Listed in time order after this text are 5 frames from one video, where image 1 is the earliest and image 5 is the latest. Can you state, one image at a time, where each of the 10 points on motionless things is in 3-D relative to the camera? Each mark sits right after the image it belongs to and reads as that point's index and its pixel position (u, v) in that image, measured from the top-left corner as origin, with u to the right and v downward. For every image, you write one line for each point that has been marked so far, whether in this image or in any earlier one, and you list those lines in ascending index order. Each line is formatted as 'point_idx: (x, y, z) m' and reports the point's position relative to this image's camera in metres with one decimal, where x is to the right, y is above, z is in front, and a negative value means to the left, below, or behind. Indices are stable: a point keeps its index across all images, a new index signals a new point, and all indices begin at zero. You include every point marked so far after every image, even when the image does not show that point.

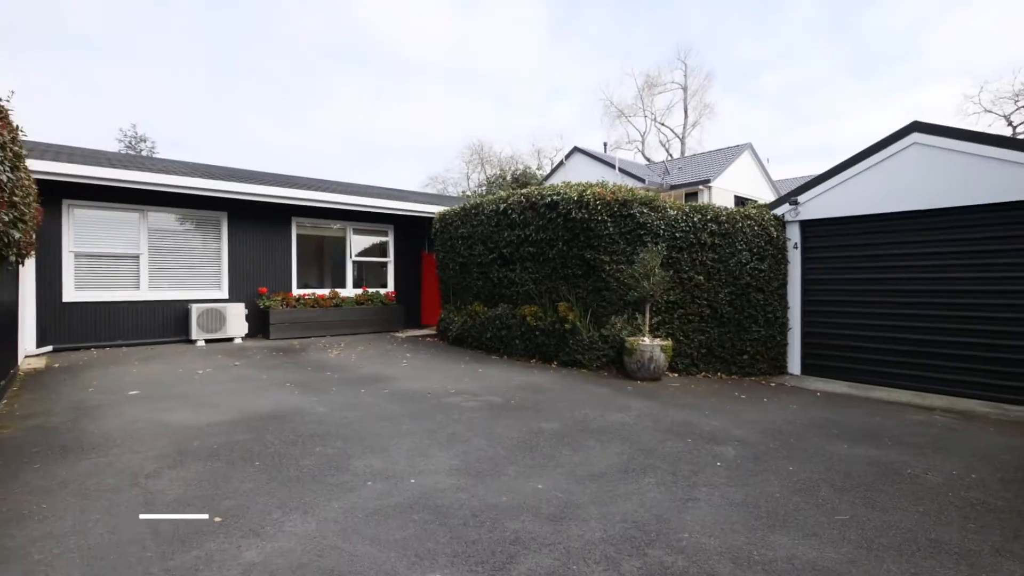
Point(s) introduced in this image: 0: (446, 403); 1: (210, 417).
0: (-0.7, -1.2, +5.2) m
1: (-2.8, -1.2, +4.4) m
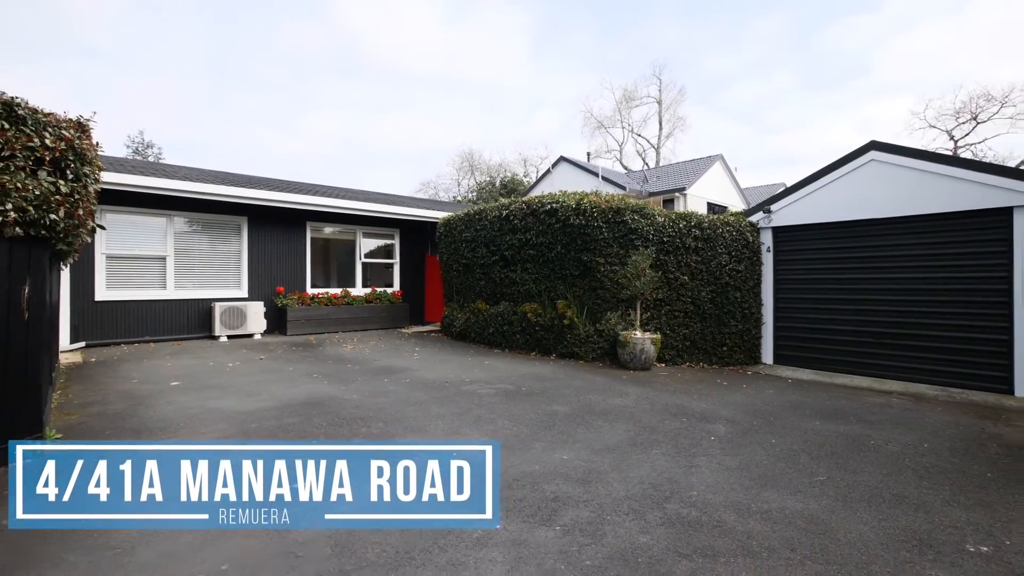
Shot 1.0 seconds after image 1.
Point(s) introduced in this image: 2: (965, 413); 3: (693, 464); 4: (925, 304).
0: (-0.5, -1.2, +5.6) m
1: (-2.6, -1.2, +4.8) m
2: (+4.8, -1.3, +5.2) m
3: (+1.3, -1.3, +3.4) m
4: (+5.7, -0.2, +6.7) m
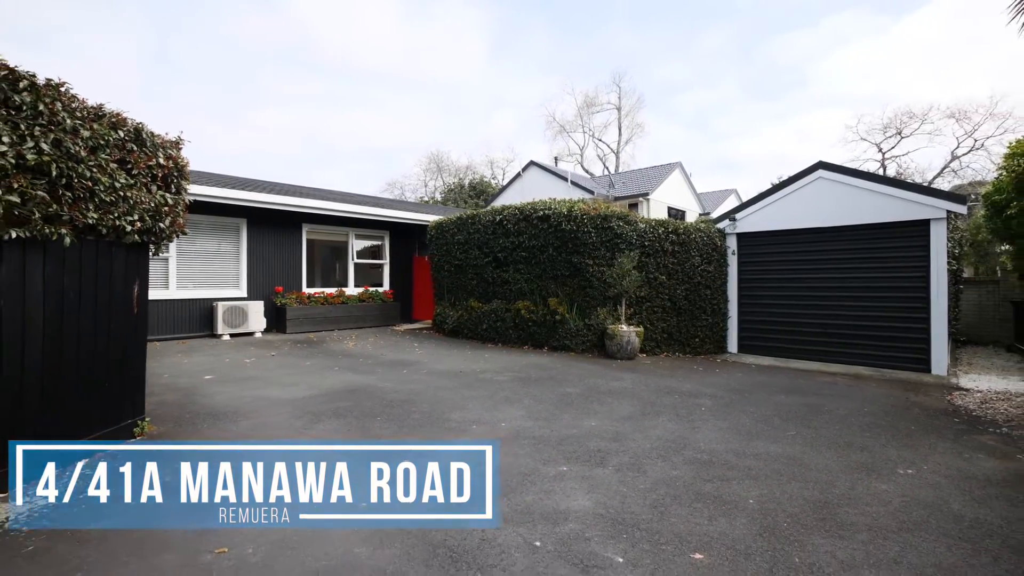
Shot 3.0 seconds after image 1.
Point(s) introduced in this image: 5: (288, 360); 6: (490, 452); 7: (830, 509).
0: (-0.4, -1.2, +6.3) m
1: (-2.4, -1.2, +5.3) m
2: (+5.0, -1.3, +6.3) m
3: (+1.6, -1.2, +4.3) m
4: (+5.7, -0.2, +7.9) m
5: (-3.4, -1.1, +7.5) m
6: (-0.2, -1.2, +3.5) m
7: (+1.8, -1.3, +2.8) m
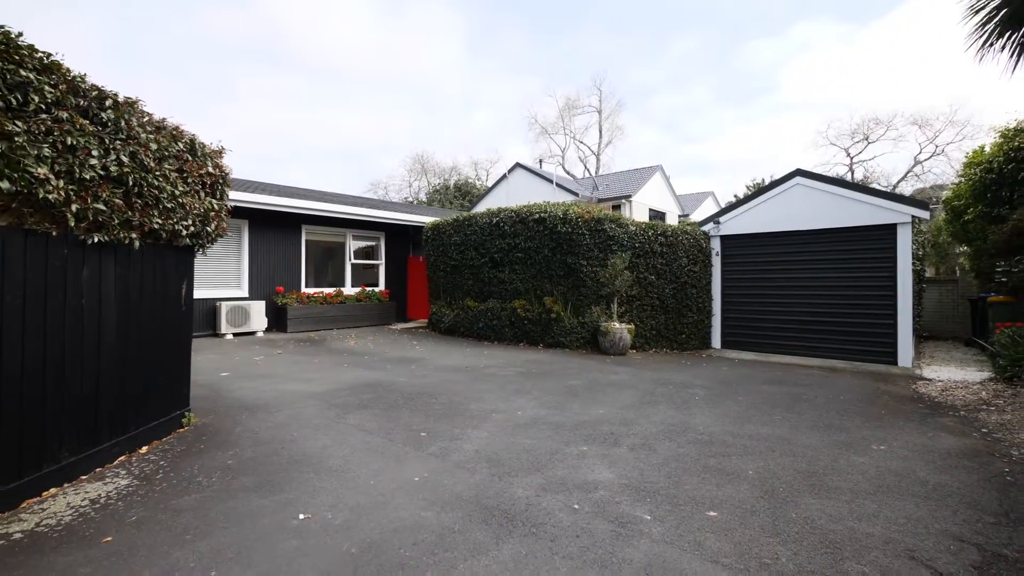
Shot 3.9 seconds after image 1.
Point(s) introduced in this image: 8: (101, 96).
0: (-0.3, -1.2, +6.6) m
1: (-2.3, -1.2, +5.6) m
2: (+5.1, -1.3, +6.9) m
3: (+1.8, -1.2, +4.8) m
4: (+5.7, -0.2, +8.5) m
5: (-3.4, -1.1, +7.7) m
6: (0.0, -1.2, +3.9) m
7: (+2.0, -1.3, +3.2) m
8: (-2.5, +1.2, +3.0) m
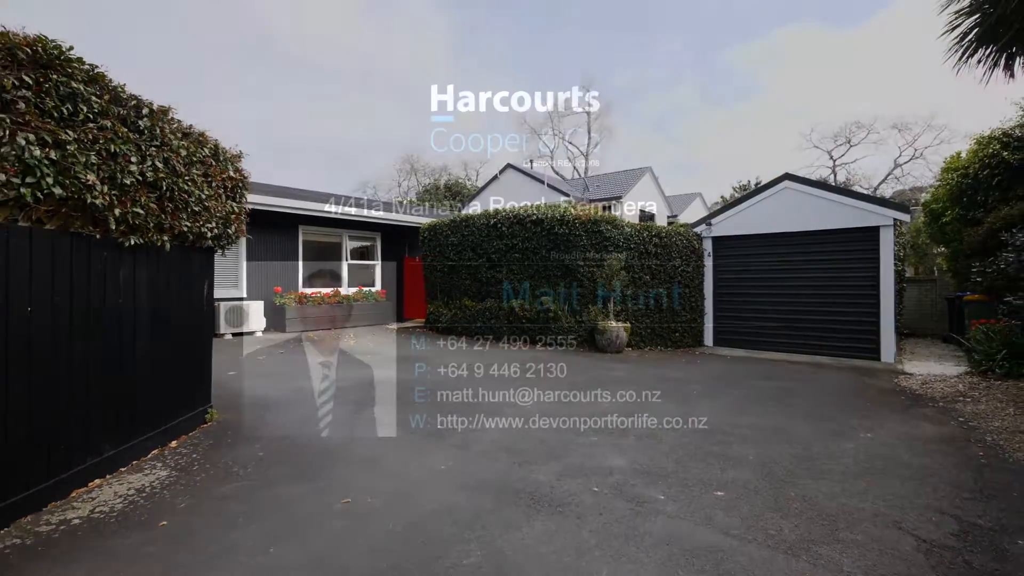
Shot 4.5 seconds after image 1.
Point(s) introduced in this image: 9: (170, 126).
0: (-0.3, -1.2, +6.8) m
1: (-2.2, -1.2, +5.7) m
2: (+5.1, -1.3, +7.3) m
3: (+1.9, -1.2, +5.0) m
4: (+5.7, -0.1, +8.9) m
5: (-3.4, -1.1, +7.8) m
6: (+0.1, -1.2, +4.1) m
7: (+2.2, -1.2, +3.5) m
8: (-2.4, +1.2, +3.1) m
9: (-2.4, +1.1, +3.4) m
